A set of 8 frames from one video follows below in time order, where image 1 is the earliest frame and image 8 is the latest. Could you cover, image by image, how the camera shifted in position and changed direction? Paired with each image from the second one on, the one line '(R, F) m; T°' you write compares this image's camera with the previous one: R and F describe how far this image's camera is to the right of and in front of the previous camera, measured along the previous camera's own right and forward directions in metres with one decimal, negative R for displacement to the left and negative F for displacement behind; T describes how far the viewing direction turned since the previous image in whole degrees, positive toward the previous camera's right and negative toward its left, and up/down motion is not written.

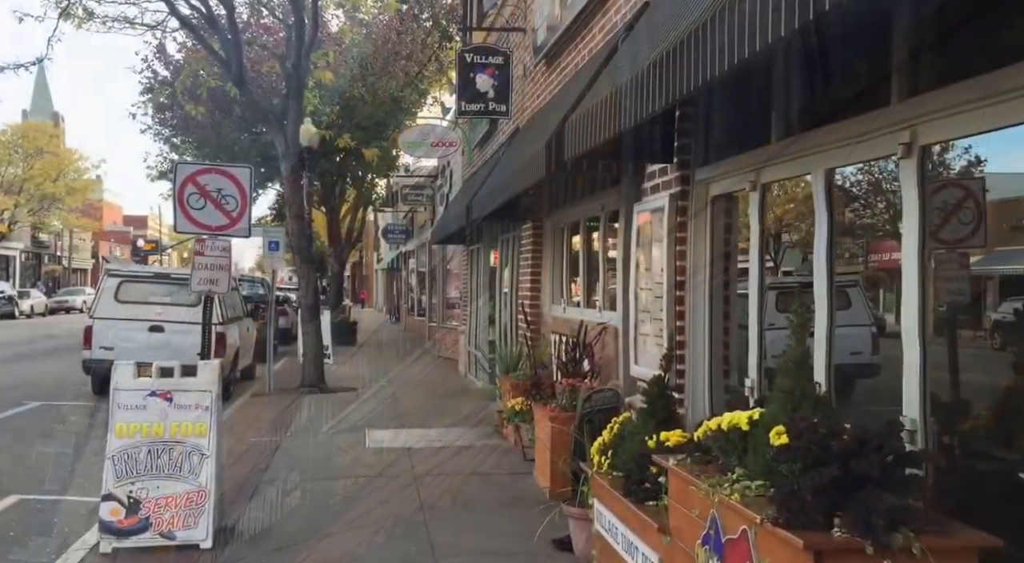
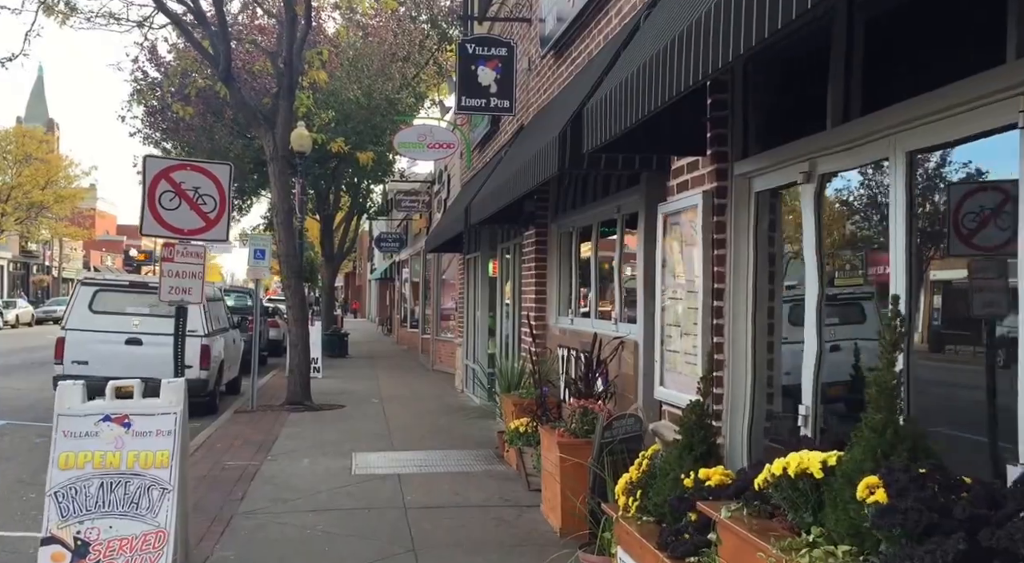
(-0.1, +0.7) m; 0°
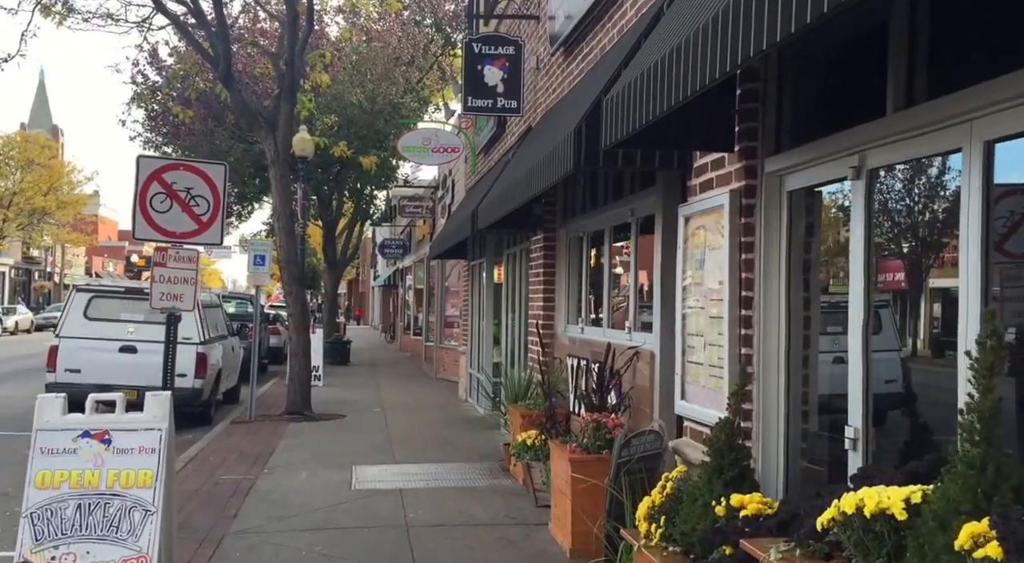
(0.0, +0.3) m; 0°
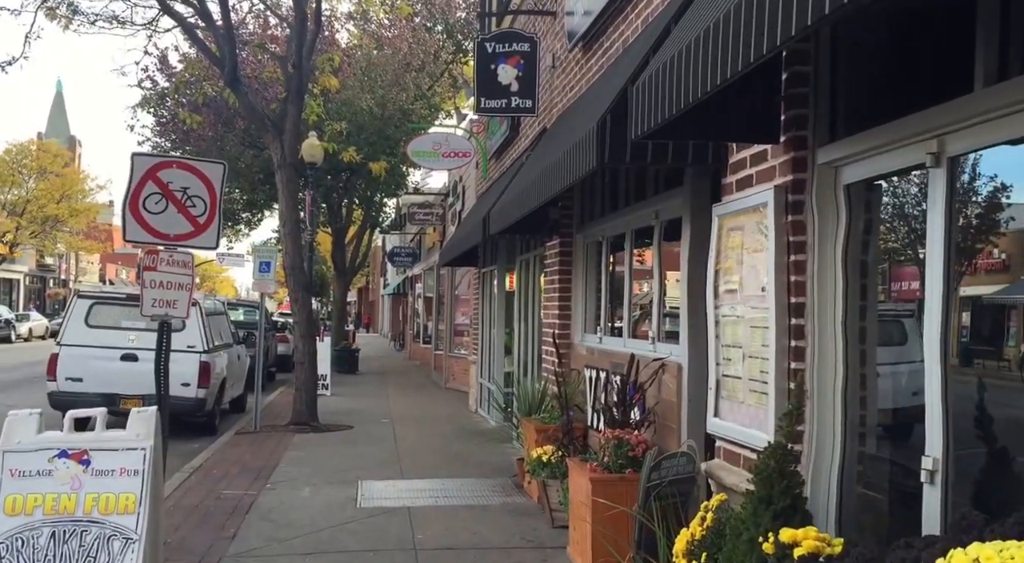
(0.0, +0.4) m; -1°
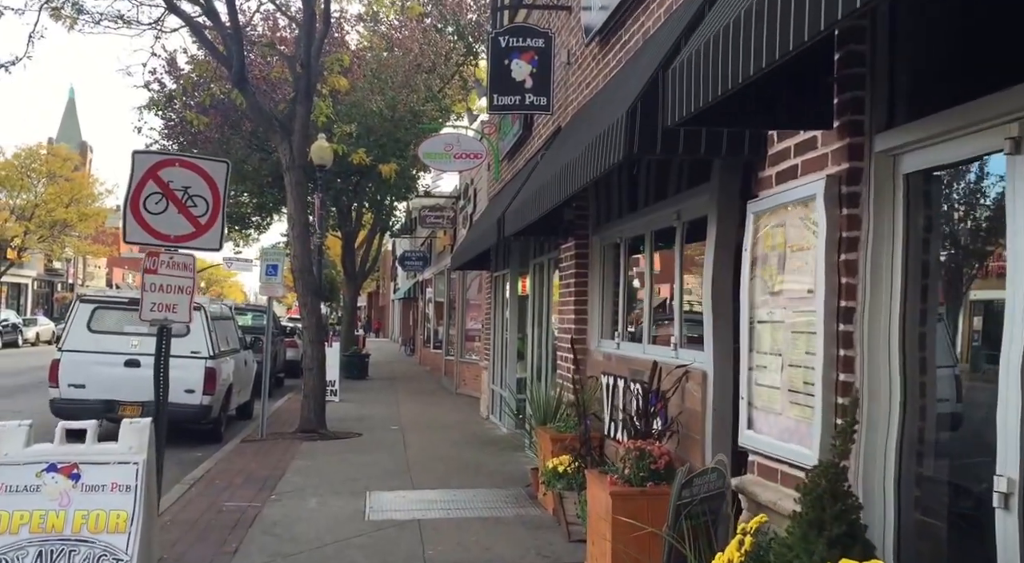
(0.0, +0.3) m; -1°
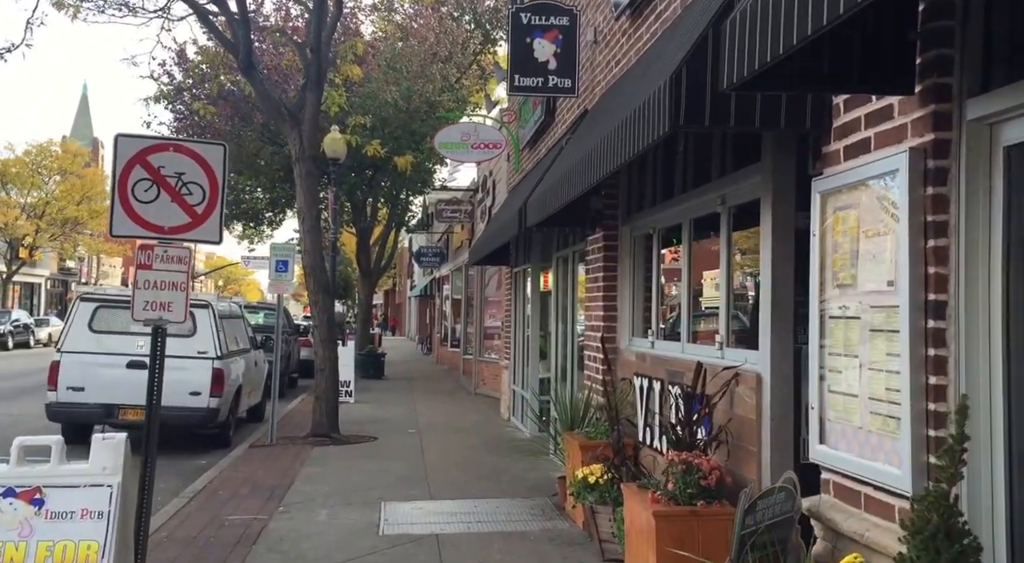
(-0.1, +0.6) m; -1°
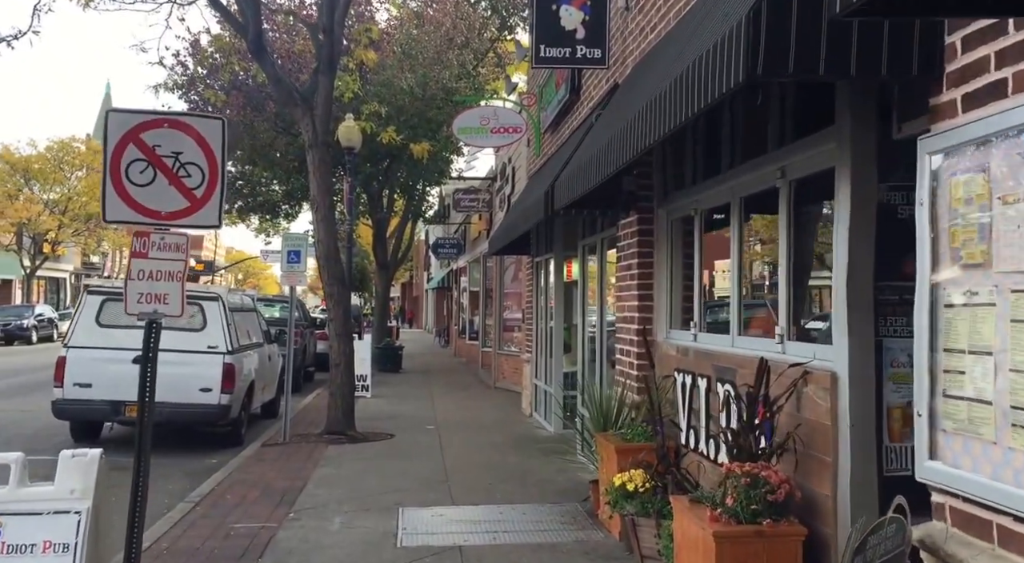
(-0.1, +0.6) m; -1°
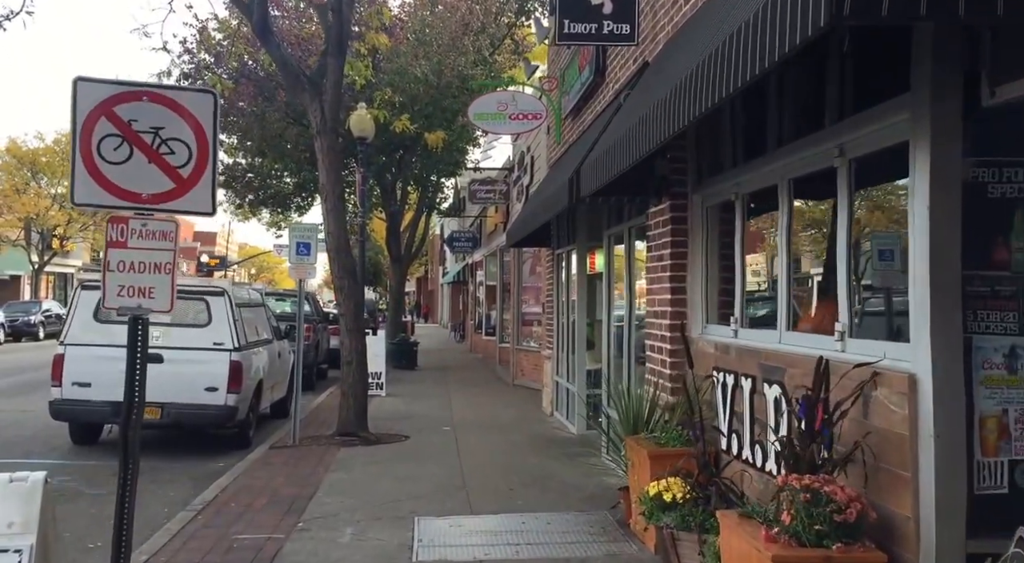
(-0.1, +0.5) m; -1°
